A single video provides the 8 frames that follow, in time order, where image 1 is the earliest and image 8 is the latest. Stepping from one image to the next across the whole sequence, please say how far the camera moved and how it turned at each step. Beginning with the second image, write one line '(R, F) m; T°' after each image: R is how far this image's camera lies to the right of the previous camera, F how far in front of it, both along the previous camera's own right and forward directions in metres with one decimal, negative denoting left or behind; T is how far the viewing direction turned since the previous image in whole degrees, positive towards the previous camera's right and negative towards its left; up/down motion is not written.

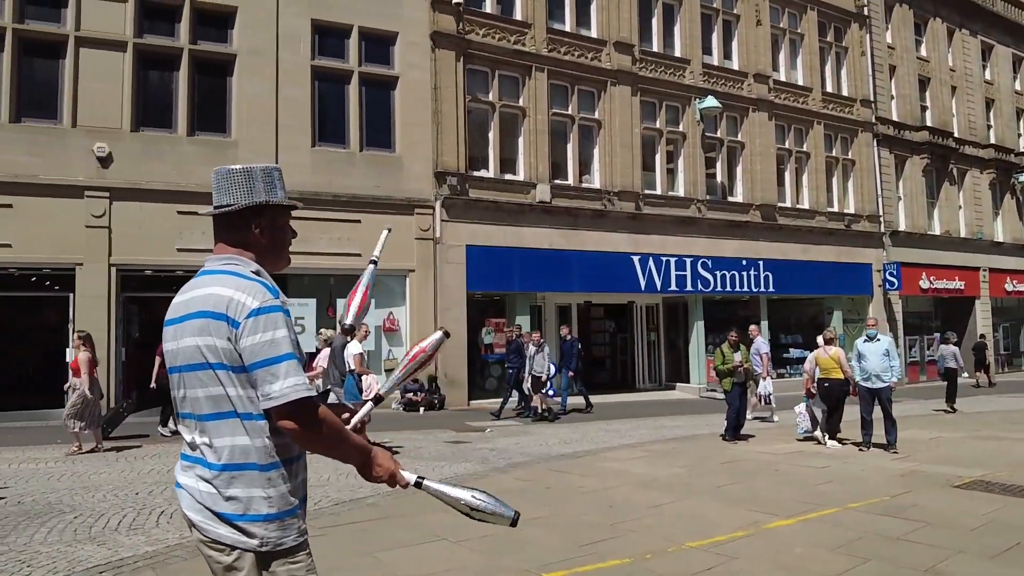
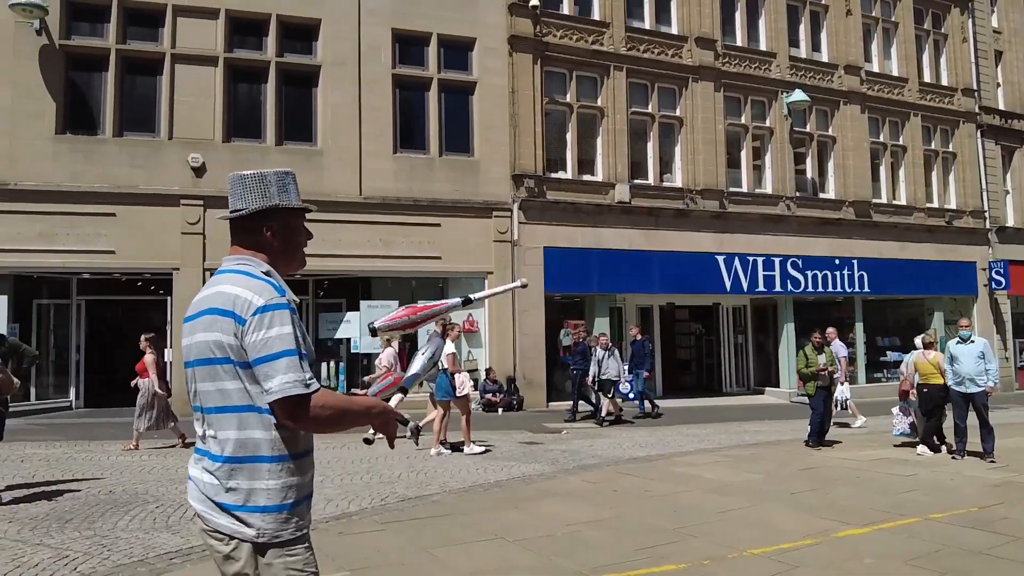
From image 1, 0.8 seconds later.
(+0.3, 0.0) m; -7°
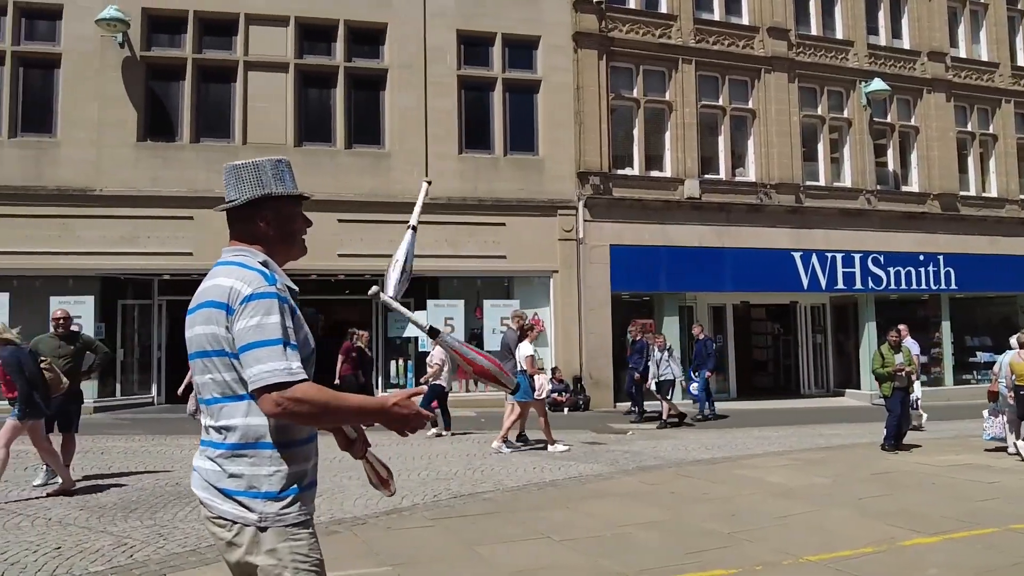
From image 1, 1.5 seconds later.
(+0.3, +0.1) m; -6°
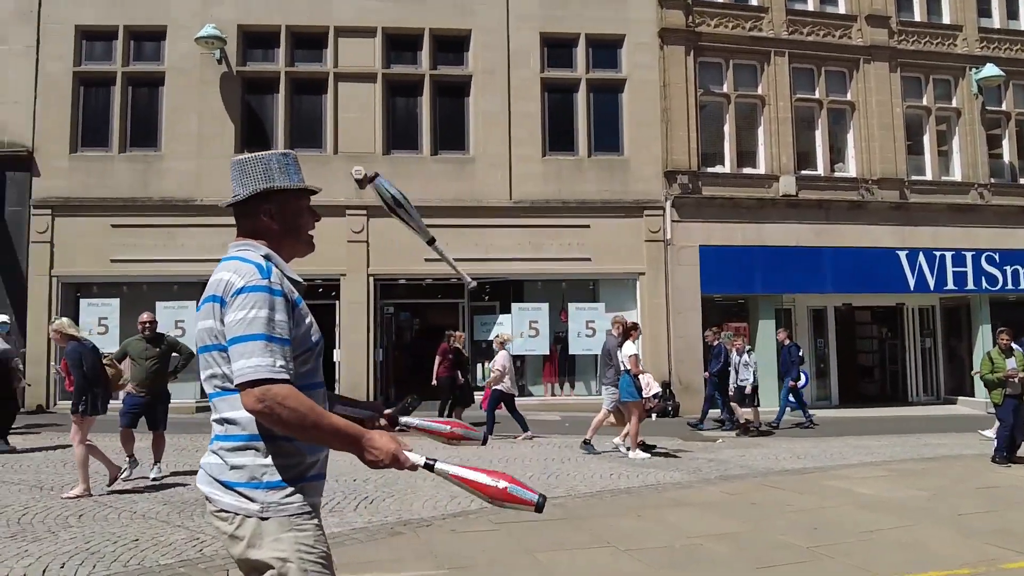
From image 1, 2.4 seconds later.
(+0.3, +0.1) m; -7°
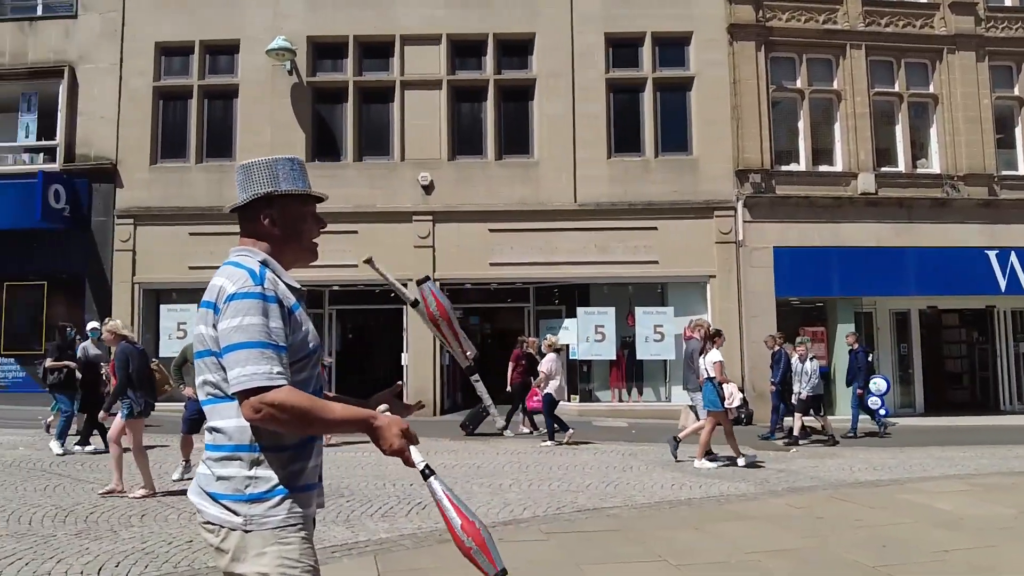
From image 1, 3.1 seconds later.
(+0.2, +0.1) m; -6°
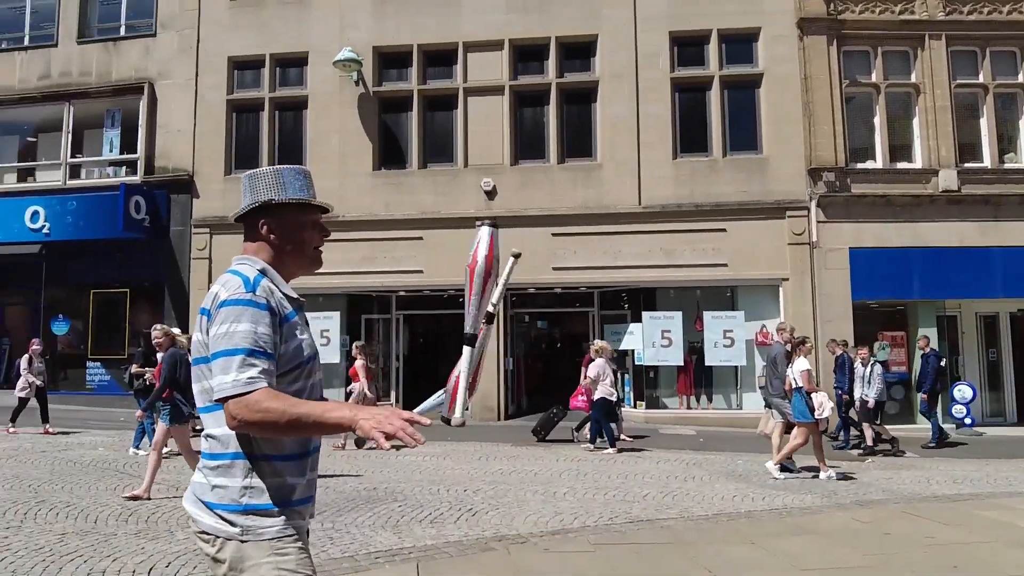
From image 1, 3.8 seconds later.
(+0.3, +0.1) m; -5°
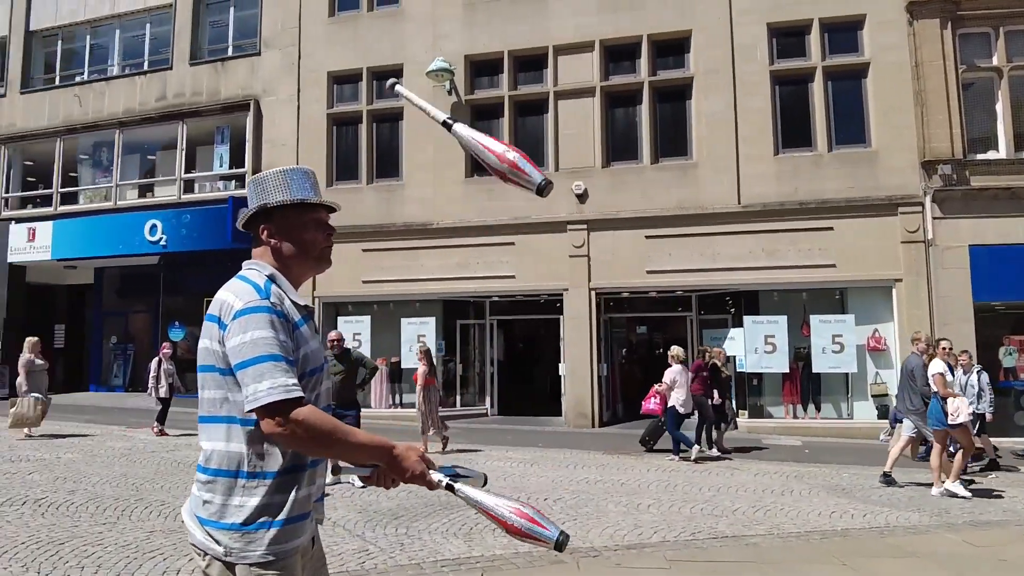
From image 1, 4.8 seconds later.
(+0.3, +0.2) m; -8°
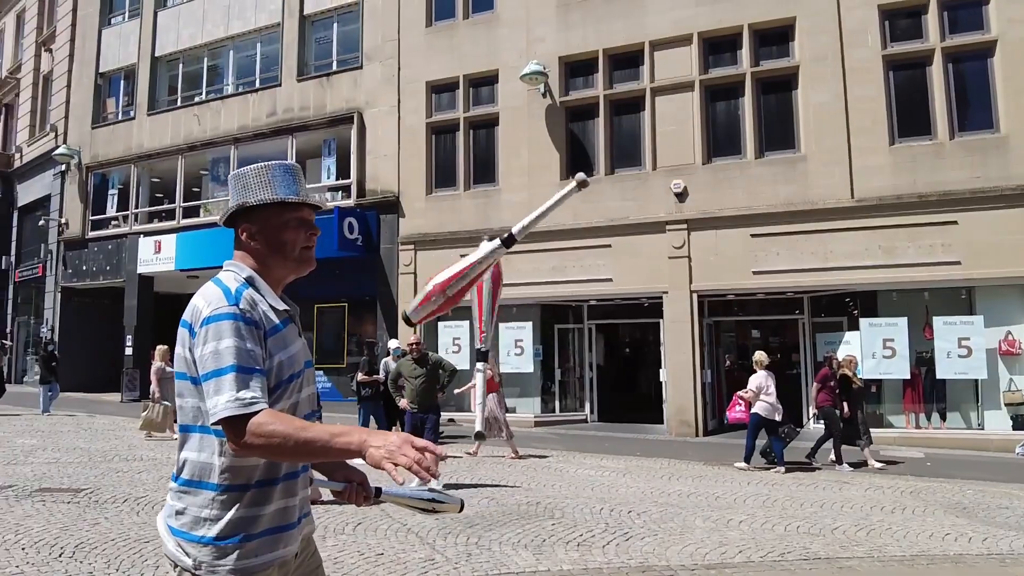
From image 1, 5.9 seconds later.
(+0.4, +0.2) m; -8°
